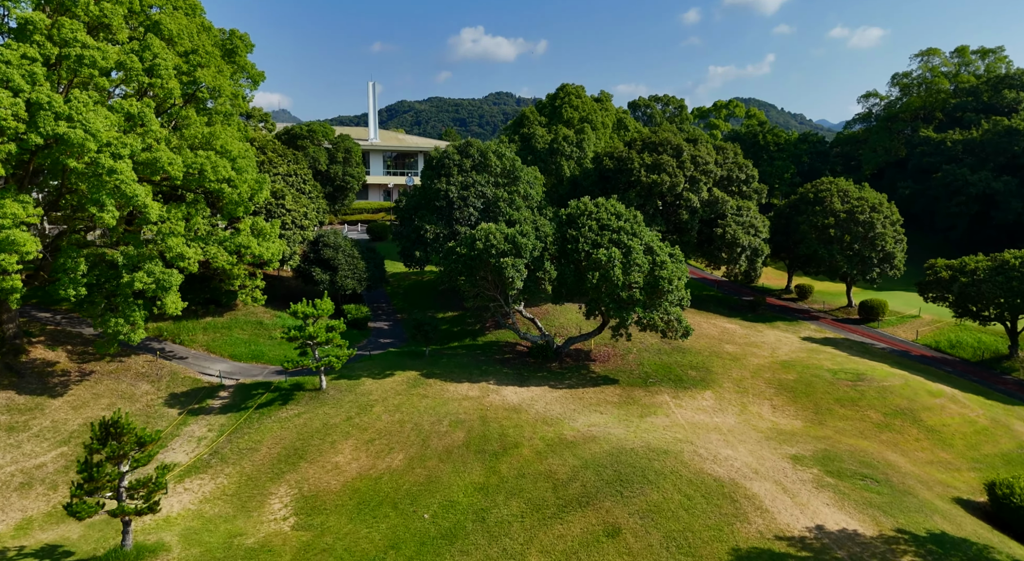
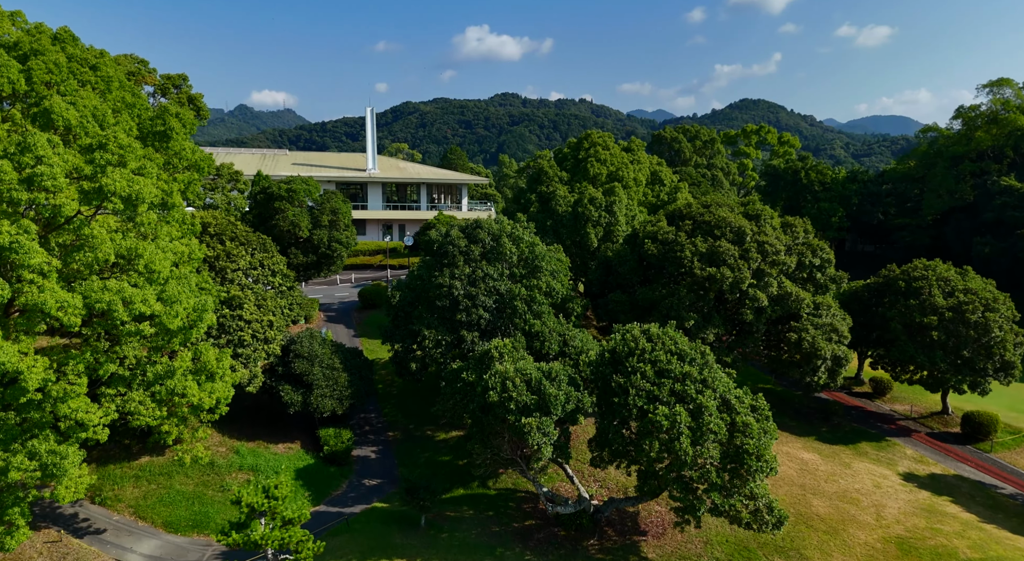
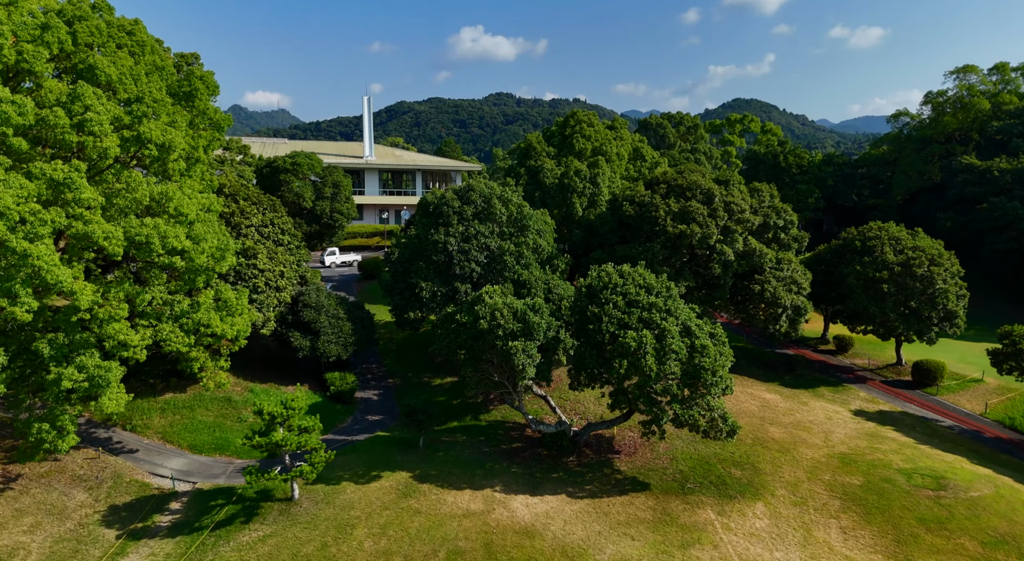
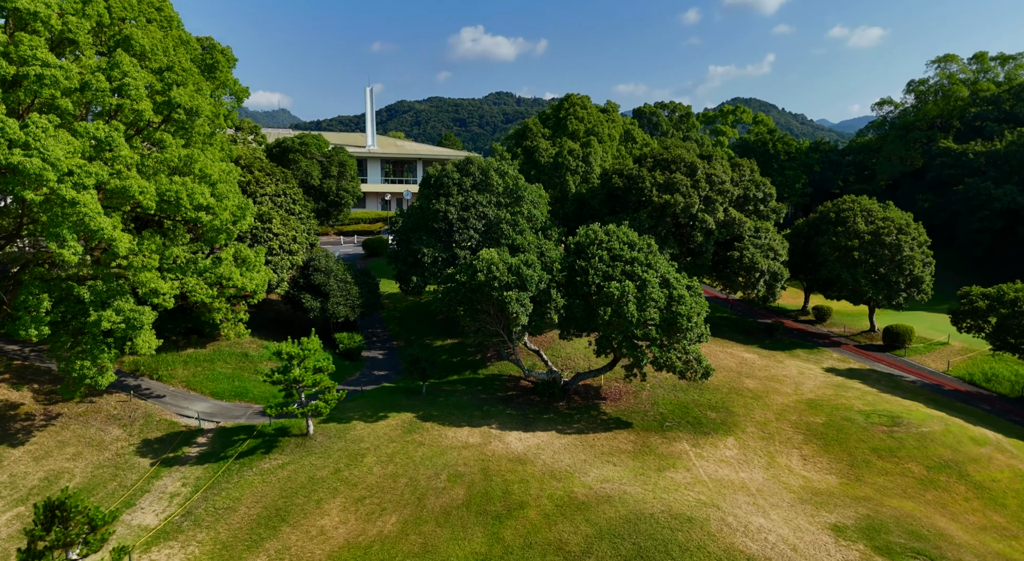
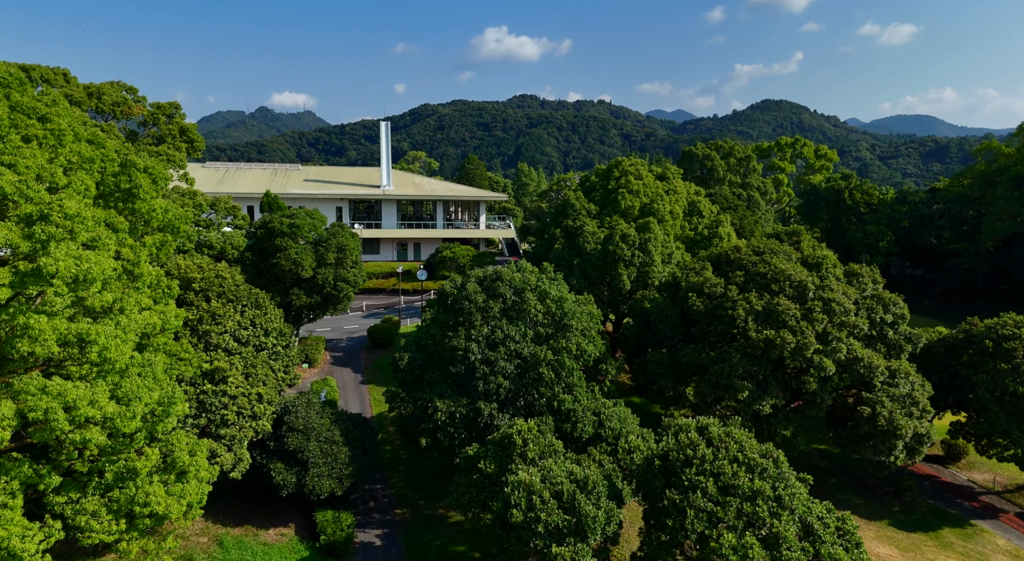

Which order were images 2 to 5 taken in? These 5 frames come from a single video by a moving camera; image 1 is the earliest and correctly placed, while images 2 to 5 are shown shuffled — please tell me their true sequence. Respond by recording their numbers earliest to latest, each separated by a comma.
4, 3, 2, 5
